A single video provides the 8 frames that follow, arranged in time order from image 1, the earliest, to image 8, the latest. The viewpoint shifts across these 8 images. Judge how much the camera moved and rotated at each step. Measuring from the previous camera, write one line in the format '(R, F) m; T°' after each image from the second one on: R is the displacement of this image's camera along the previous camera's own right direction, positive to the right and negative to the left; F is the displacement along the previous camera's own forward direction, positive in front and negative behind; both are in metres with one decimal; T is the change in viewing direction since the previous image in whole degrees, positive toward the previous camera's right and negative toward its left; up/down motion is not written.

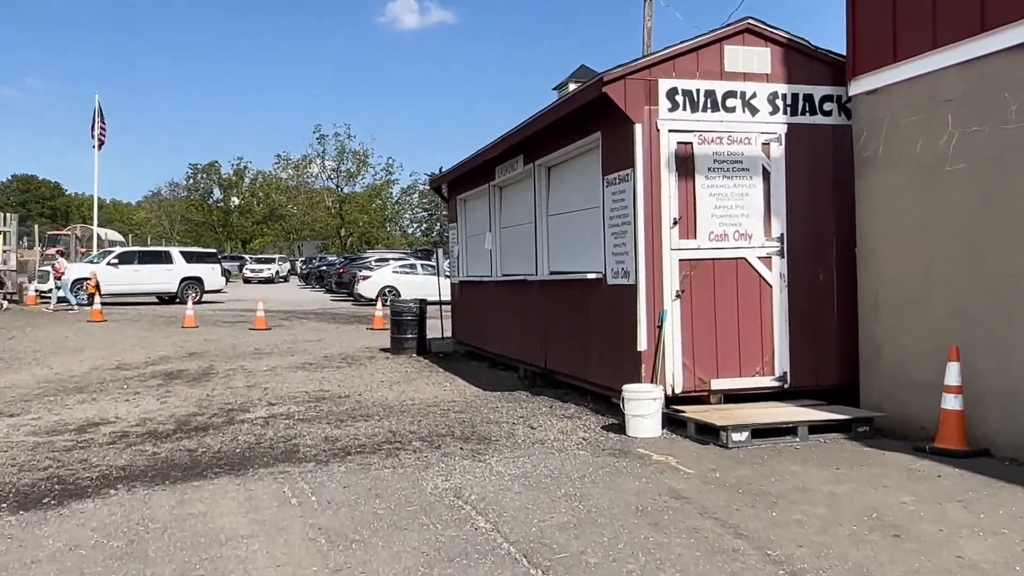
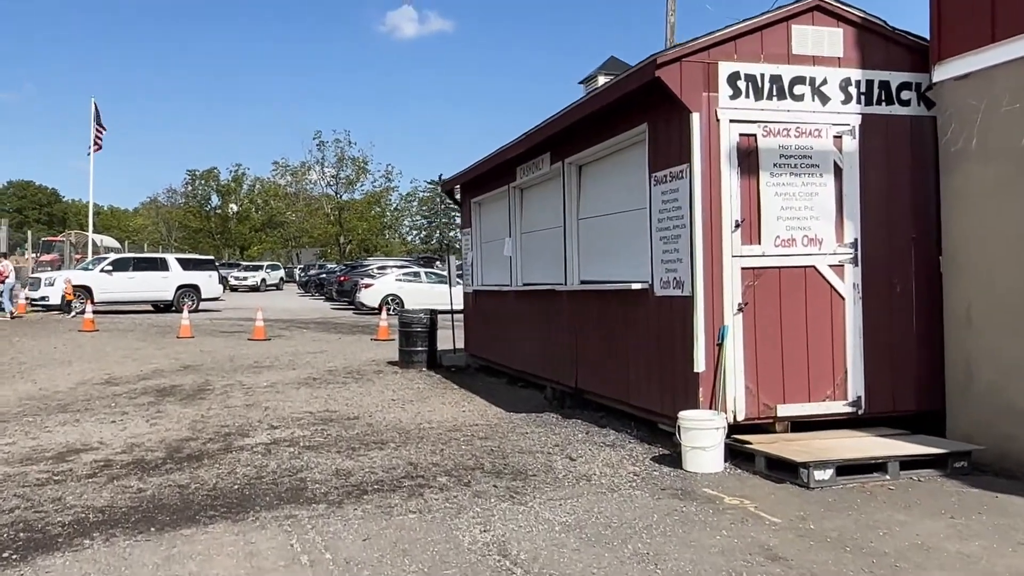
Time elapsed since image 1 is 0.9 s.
(-0.3, +0.9) m; 0°
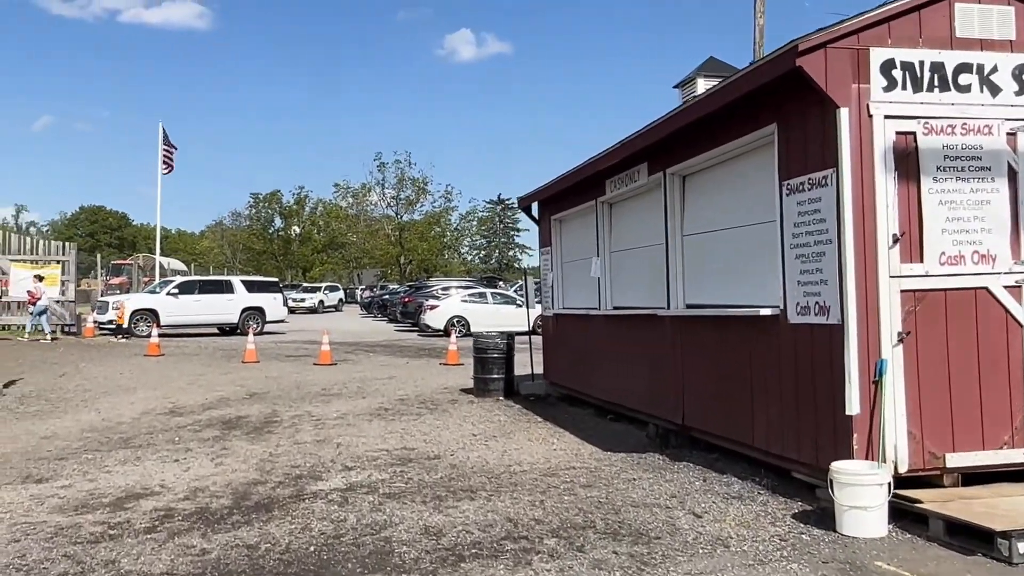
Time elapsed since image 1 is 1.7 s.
(-0.3, +0.8) m; -4°
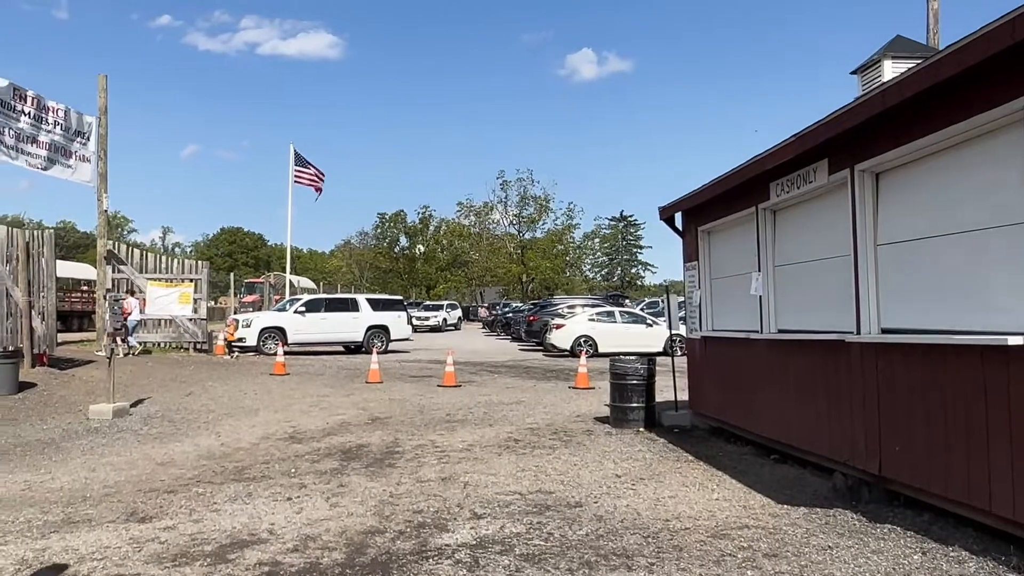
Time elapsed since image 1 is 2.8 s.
(-0.2, +1.0) m; -8°
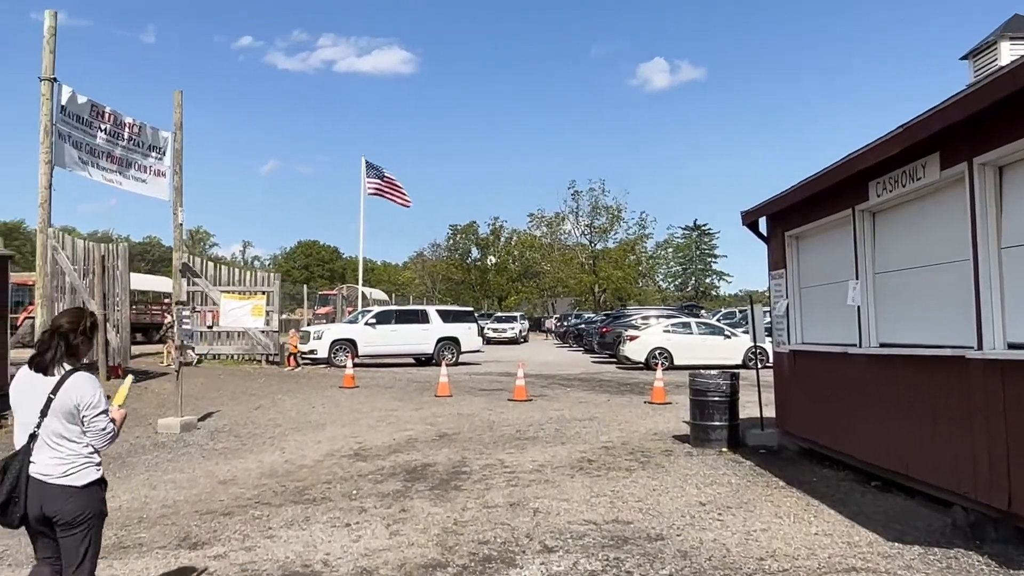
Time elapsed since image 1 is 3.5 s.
(0.0, +0.5) m; -5°
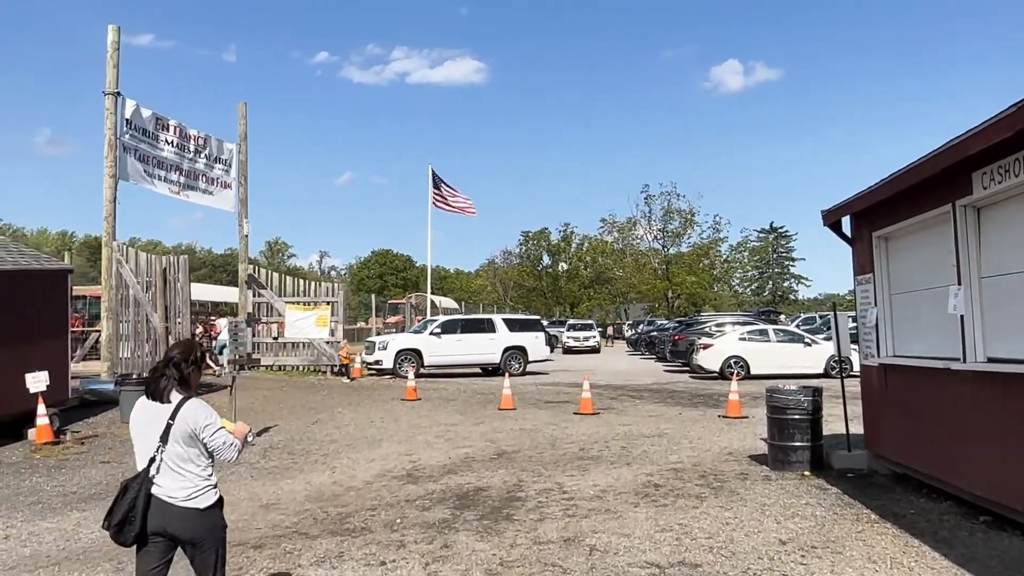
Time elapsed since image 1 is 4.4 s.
(+0.2, +0.7) m; -5°
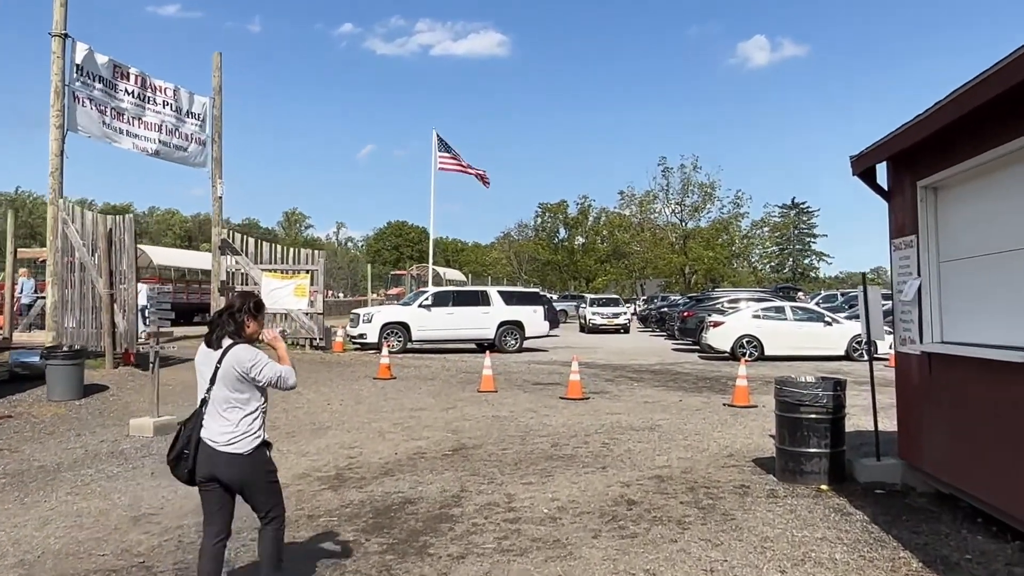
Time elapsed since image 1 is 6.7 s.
(+0.6, +1.9) m; -1°
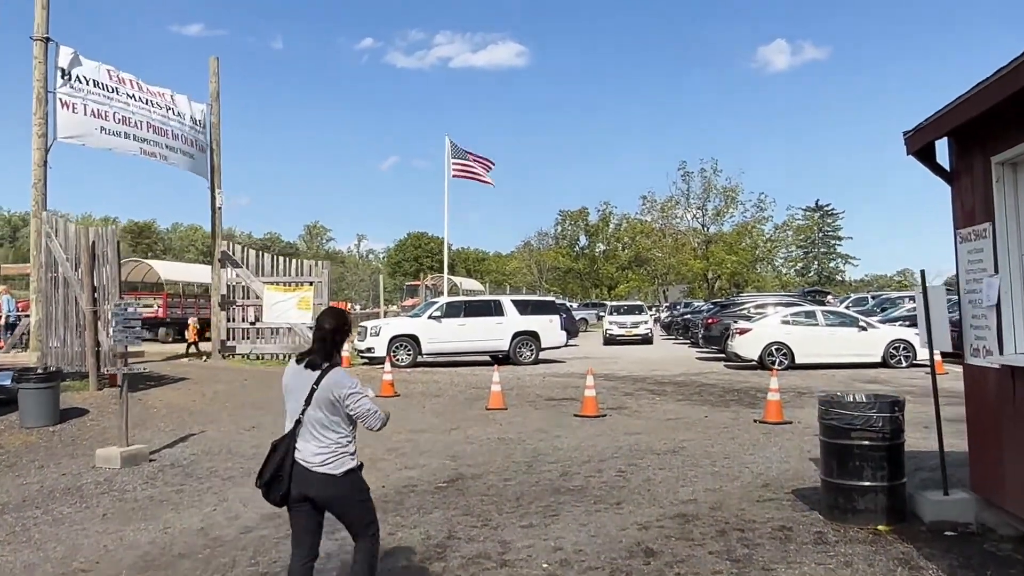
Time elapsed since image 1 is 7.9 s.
(+0.2, +1.1) m; -1°
